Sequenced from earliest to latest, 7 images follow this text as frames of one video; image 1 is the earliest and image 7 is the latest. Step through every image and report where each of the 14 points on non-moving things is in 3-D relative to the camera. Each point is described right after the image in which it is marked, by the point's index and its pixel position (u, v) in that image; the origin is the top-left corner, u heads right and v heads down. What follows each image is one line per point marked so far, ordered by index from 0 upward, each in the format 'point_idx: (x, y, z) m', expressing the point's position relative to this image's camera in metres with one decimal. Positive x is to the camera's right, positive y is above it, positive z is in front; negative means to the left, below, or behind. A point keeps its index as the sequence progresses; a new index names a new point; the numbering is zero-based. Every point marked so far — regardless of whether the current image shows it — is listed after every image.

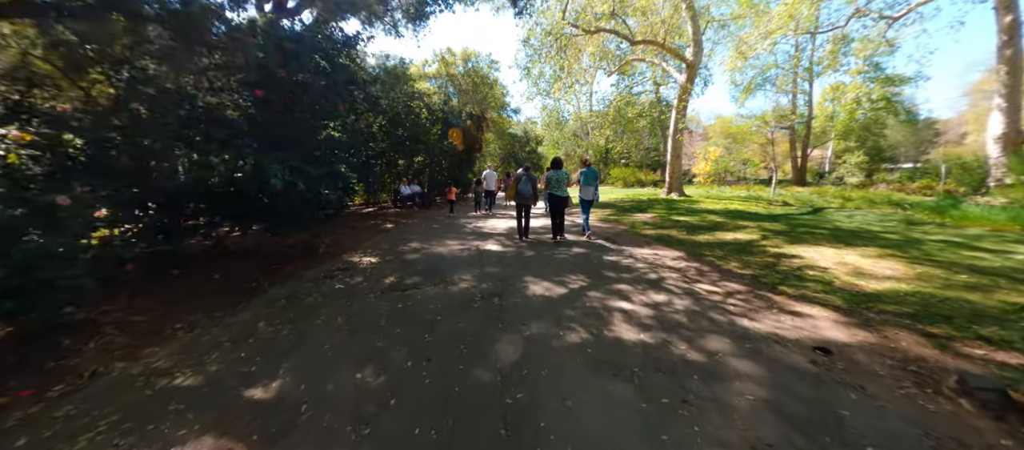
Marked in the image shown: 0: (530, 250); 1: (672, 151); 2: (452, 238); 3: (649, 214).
0: (+0.3, -0.5, +6.5) m
1: (+8.9, +4.1, +18.3) m
2: (-1.5, -0.3, +7.6) m
3: (+4.9, +0.4, +11.7) m
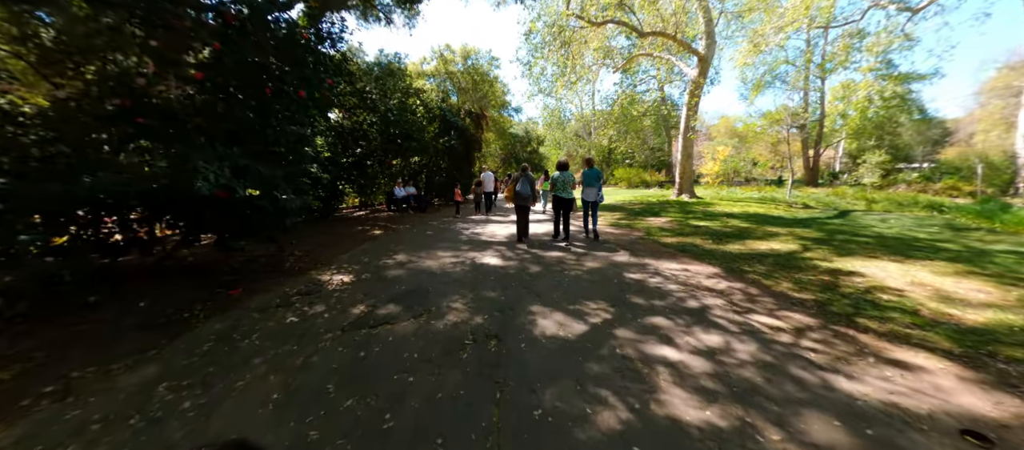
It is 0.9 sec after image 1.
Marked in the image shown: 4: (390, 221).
0: (+0.3, -0.7, +5.5) m
1: (+9.0, +3.9, +17.2) m
2: (-1.4, -0.5, +6.6) m
3: (+4.9, +0.2, +10.7) m
4: (-4.2, +0.2, +11.2) m
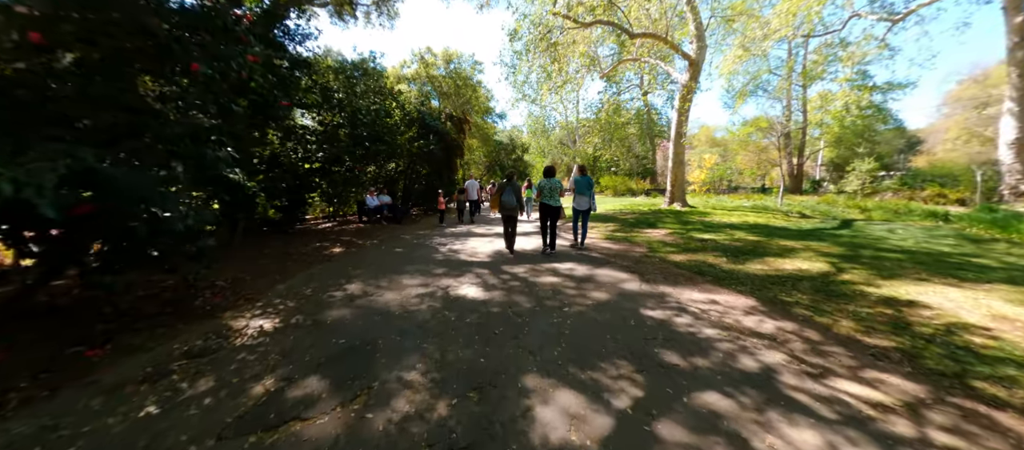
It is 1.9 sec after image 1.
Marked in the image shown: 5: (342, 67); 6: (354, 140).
0: (+0.1, -0.9, +4.3) m
1: (+8.2, +3.4, +16.5) m
2: (-1.7, -0.8, +5.3) m
3: (+4.5, -0.2, +9.7) m
4: (-4.7, -0.3, +9.8) m
5: (-6.0, +5.8, +12.2) m
6: (-5.7, +3.1, +11.7) m
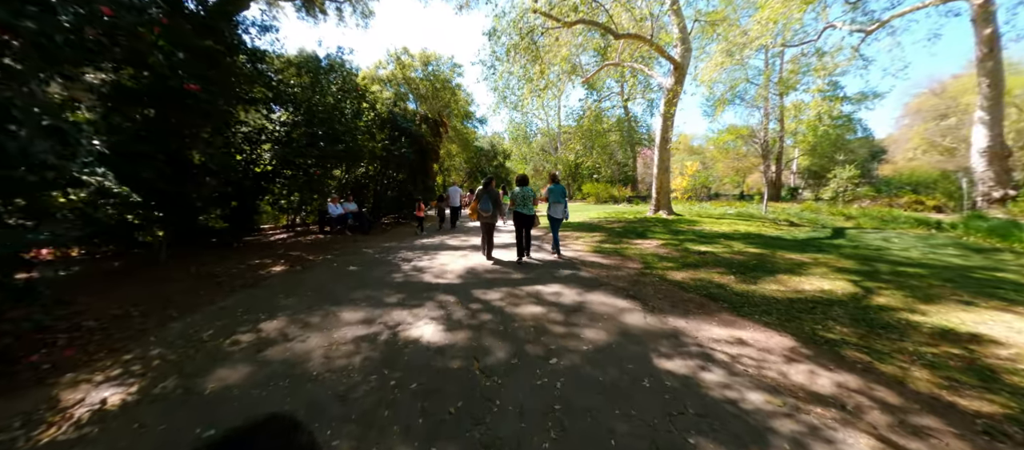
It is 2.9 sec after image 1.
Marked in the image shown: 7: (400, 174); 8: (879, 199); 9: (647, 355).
0: (-0.2, -1.1, +3.2) m
1: (+7.2, +3.0, +16.0) m
2: (-2.0, -1.0, +4.2) m
3: (+3.9, -0.5, +8.9) m
4: (-5.3, -0.6, +8.5) m
5: (-6.8, +5.4, +11.0) m
6: (-6.4, +2.7, +10.4) m
7: (-5.6, +2.5, +16.0) m
8: (+22.4, +1.6, +20.0) m
9: (+1.2, -1.2, +2.9) m
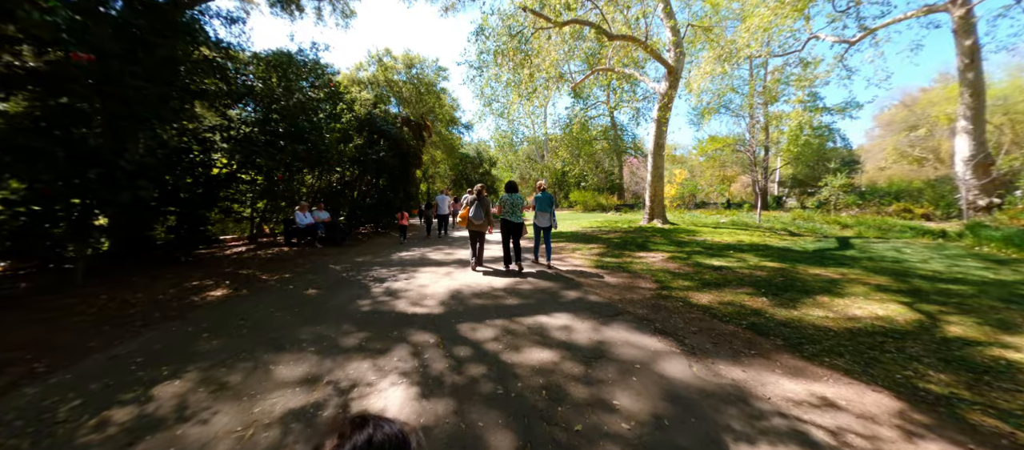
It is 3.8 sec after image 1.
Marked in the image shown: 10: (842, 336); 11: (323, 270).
0: (-0.2, -1.3, +2.2) m
1: (+6.7, +2.5, +15.4) m
2: (-2.0, -1.2, +3.1) m
3: (+3.6, -0.7, +8.1) m
4: (-5.5, -0.9, +7.3) m
5: (-7.1, +5.0, +9.8) m
6: (-6.7, +2.4, +9.3) m
7: (-6.1, +2.0, +14.9) m
8: (+21.6, +1.1, +20.0) m
9: (+1.3, -1.3, +2.0) m
10: (+3.6, -1.2, +3.6) m
11: (-3.9, -0.9, +6.8) m
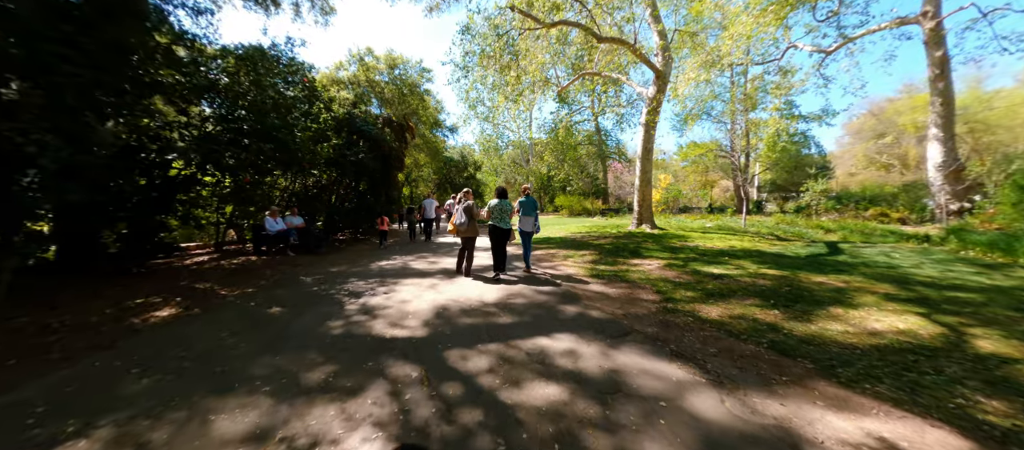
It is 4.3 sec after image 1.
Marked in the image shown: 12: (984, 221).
0: (-0.1, -1.3, +1.7) m
1: (+6.1, +2.3, +15.2) m
2: (-2.0, -1.3, +2.5) m
3: (+3.4, -0.9, +7.8) m
4: (-5.7, -1.0, +6.6) m
5: (-7.4, +4.8, +9.1) m
6: (-7.0, +2.2, +8.5) m
7: (-6.7, +1.8, +14.1) m
8: (+20.8, +0.8, +20.6) m
9: (+1.3, -1.4, +1.6) m
10: (+3.6, -1.3, +3.3) m
11: (-4.1, -1.1, +6.1) m
12: (+17.7, +0.2, +12.3) m
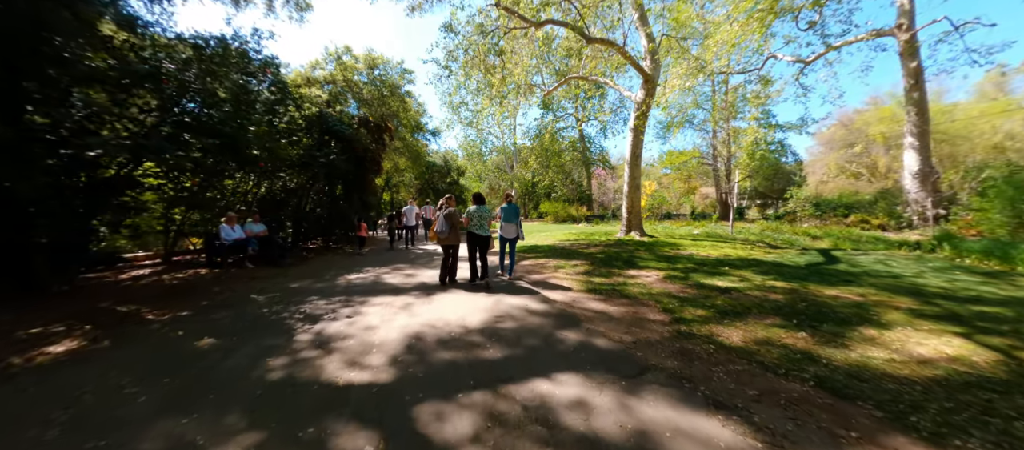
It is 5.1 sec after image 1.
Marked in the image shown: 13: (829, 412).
0: (-0.1, -1.4, +1.0) m
1: (+5.4, +2.0, +14.8) m
2: (-2.1, -1.4, +1.7) m
3: (+3.1, -1.0, +7.2) m
4: (-5.9, -1.2, +5.6) m
5: (-7.8, +4.6, +8.1) m
6: (-7.4, +2.0, +7.5) m
7: (-7.3, +1.5, +13.1) m
8: (+19.8, +0.4, +20.9) m
9: (+1.3, -1.4, +0.9) m
10: (+3.5, -1.4, +2.7) m
11: (-4.3, -1.2, +5.2) m
12: (+17.2, -0.1, +12.4) m
13: (+2.3, -1.4, +2.4) m
